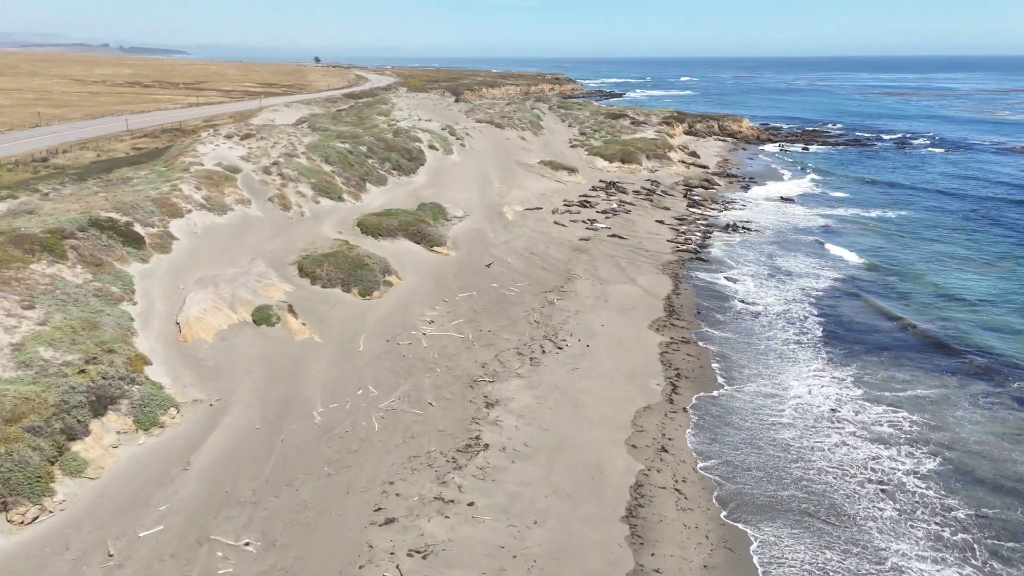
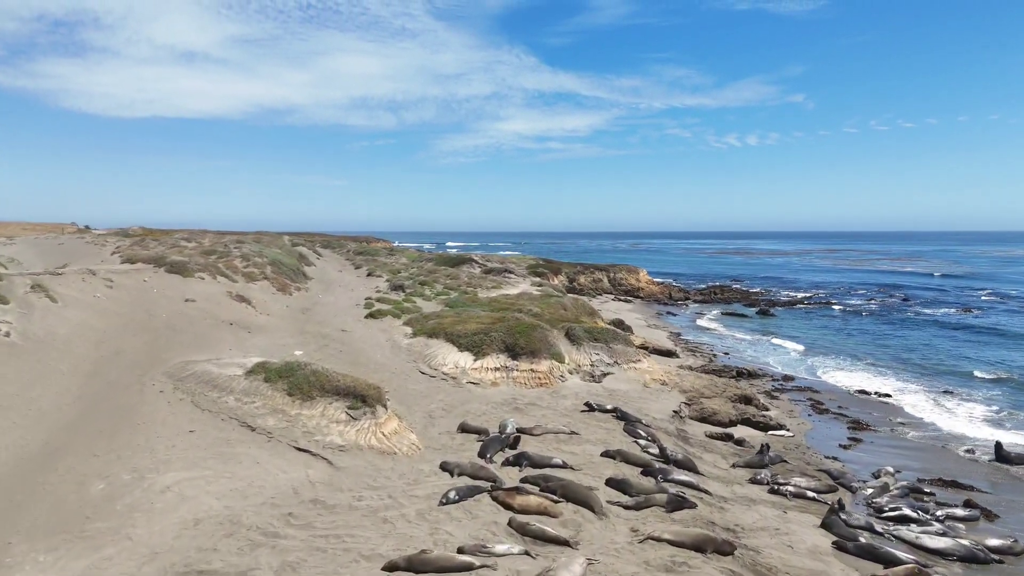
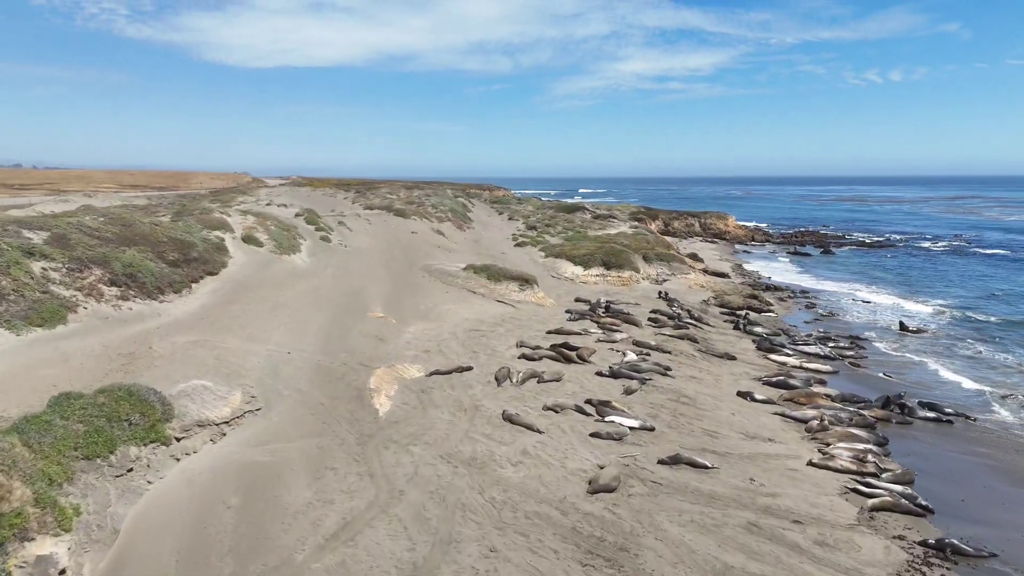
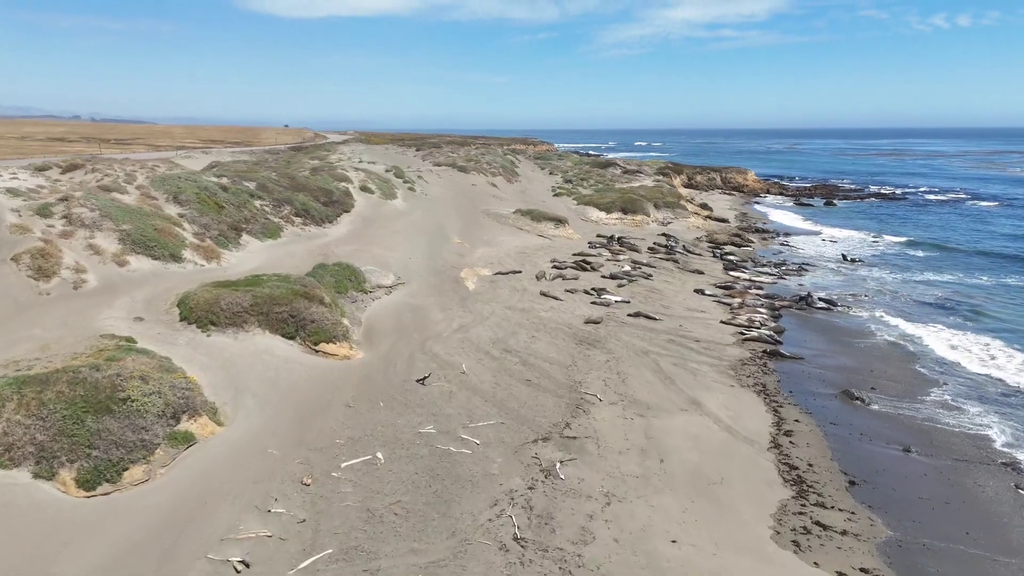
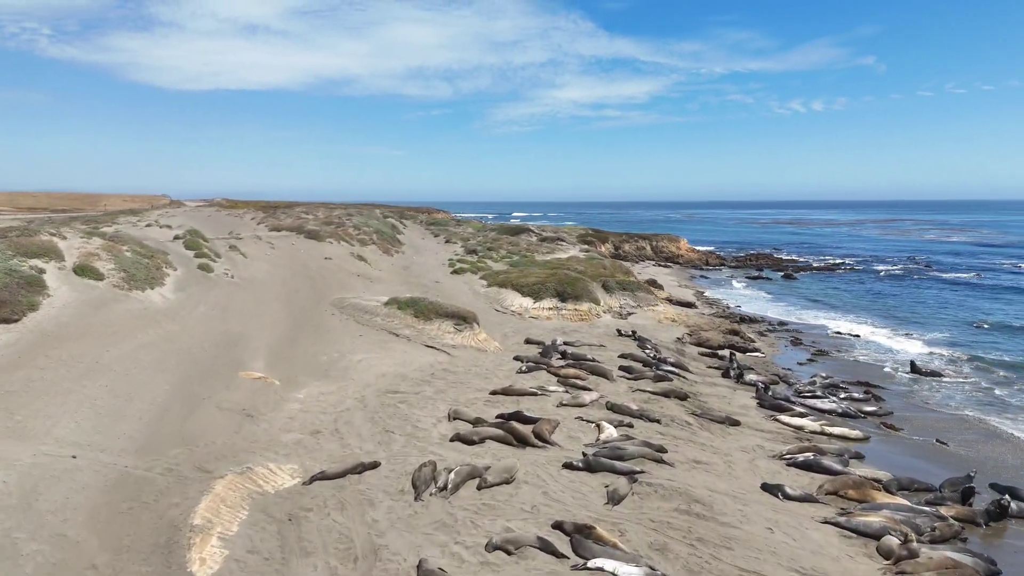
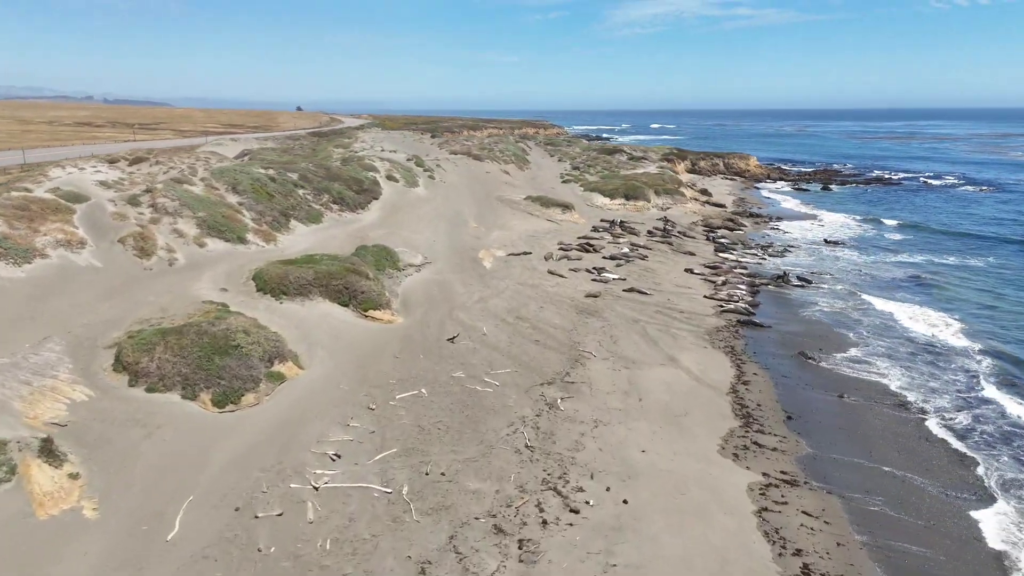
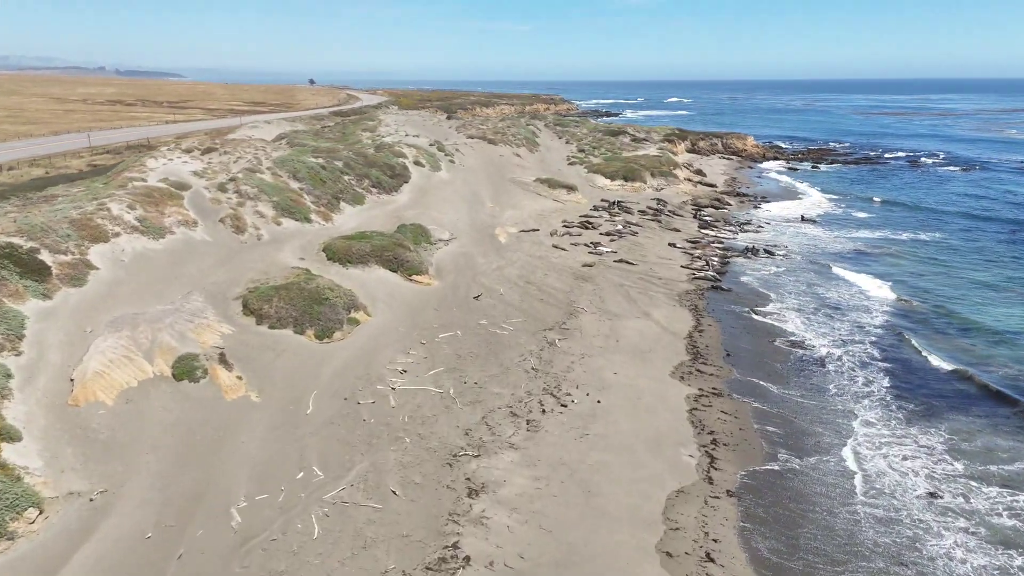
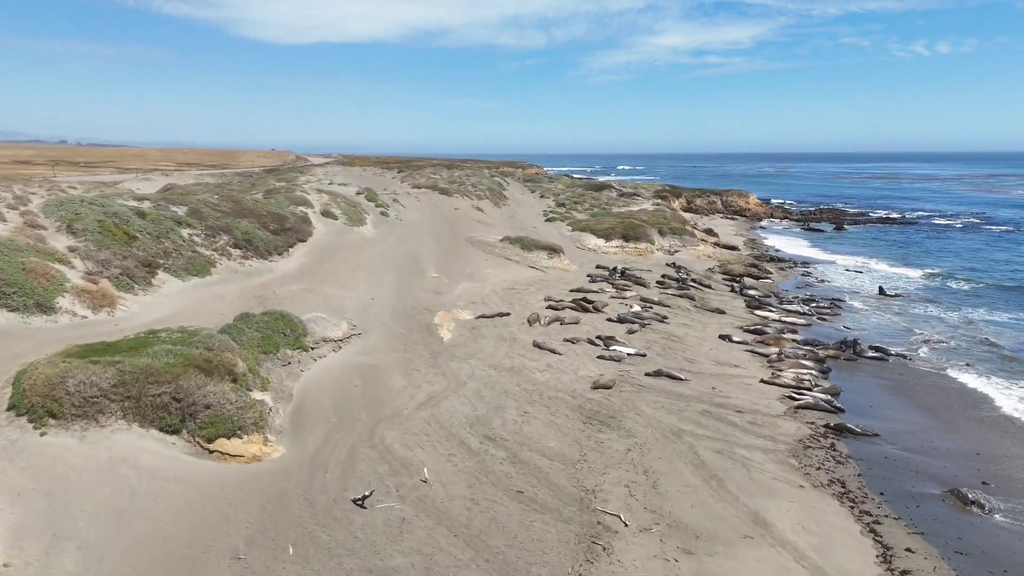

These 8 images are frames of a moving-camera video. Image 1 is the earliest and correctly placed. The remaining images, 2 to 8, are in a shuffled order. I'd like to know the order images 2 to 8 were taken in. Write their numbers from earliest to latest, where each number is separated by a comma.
7, 6, 4, 8, 3, 5, 2
